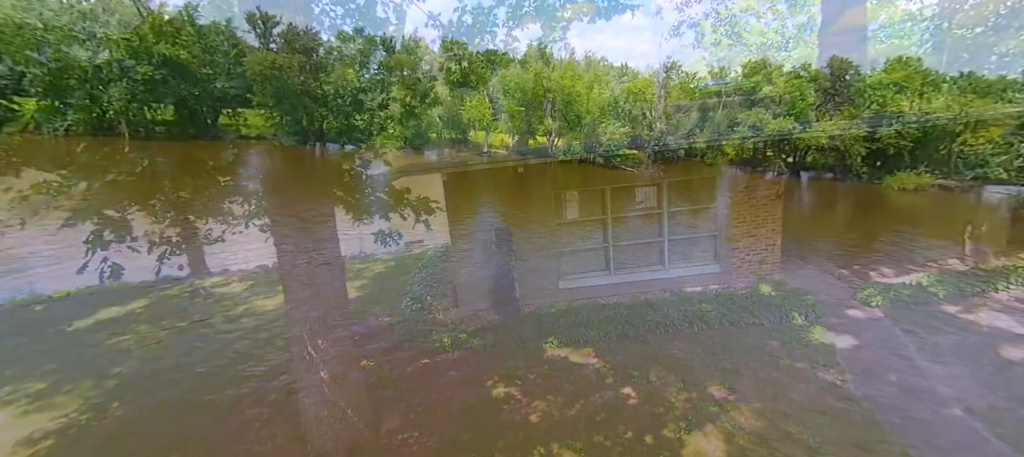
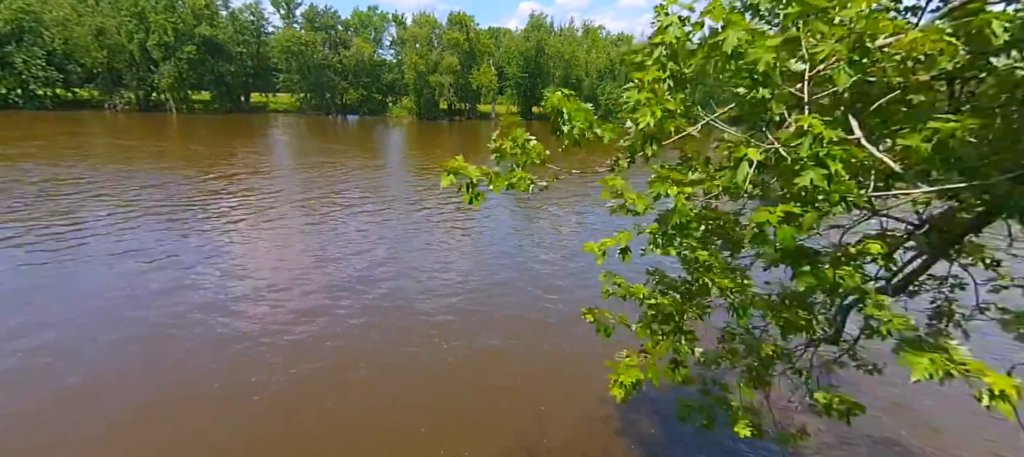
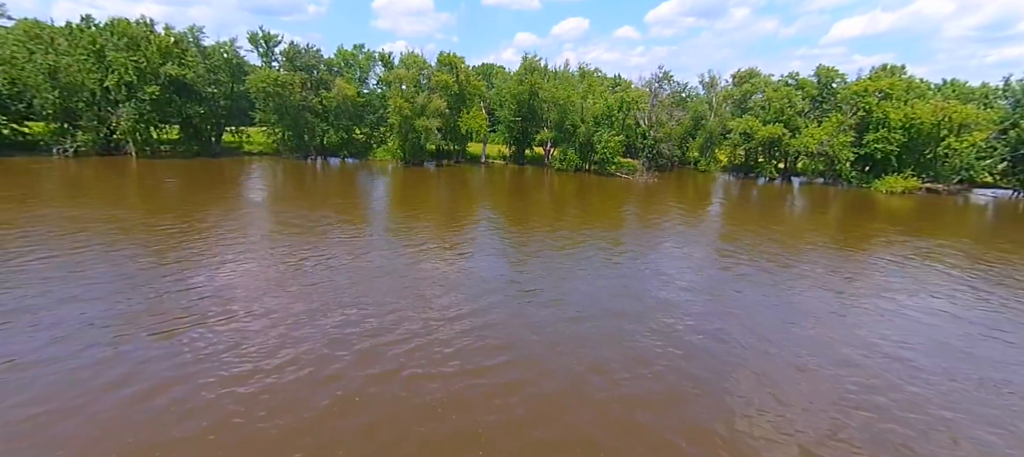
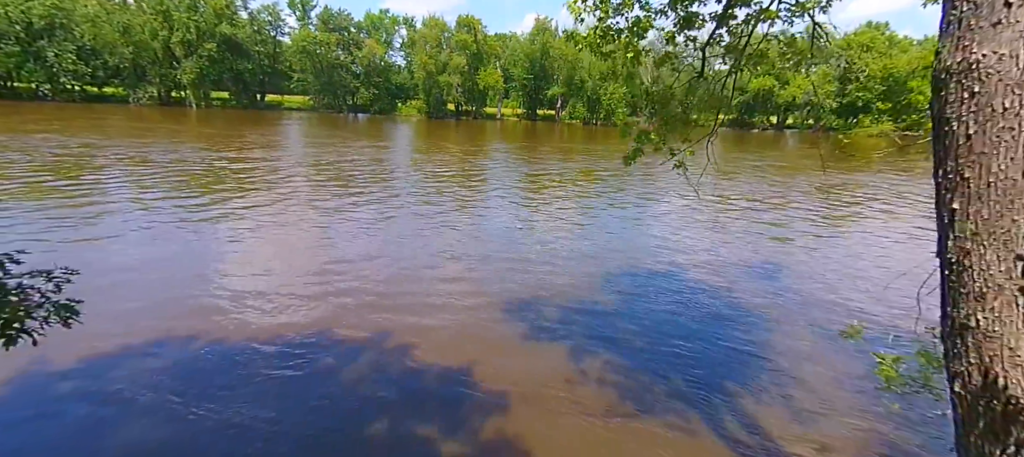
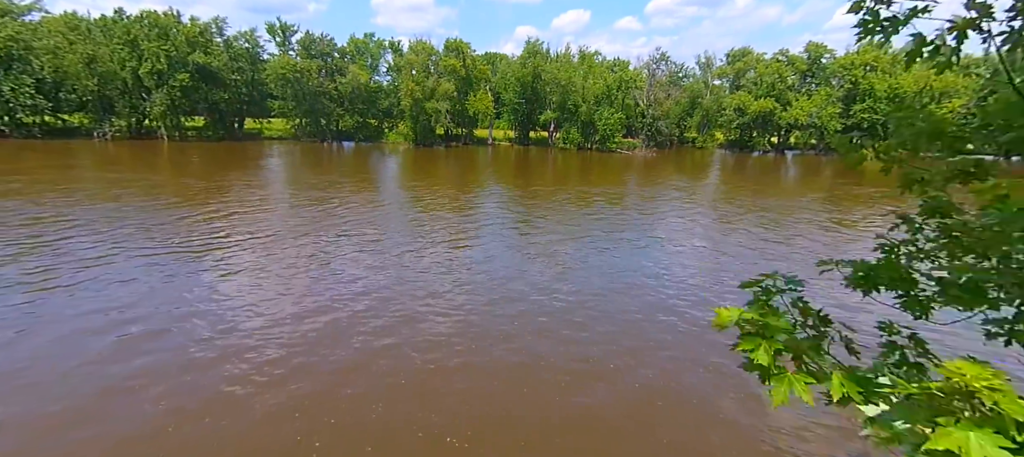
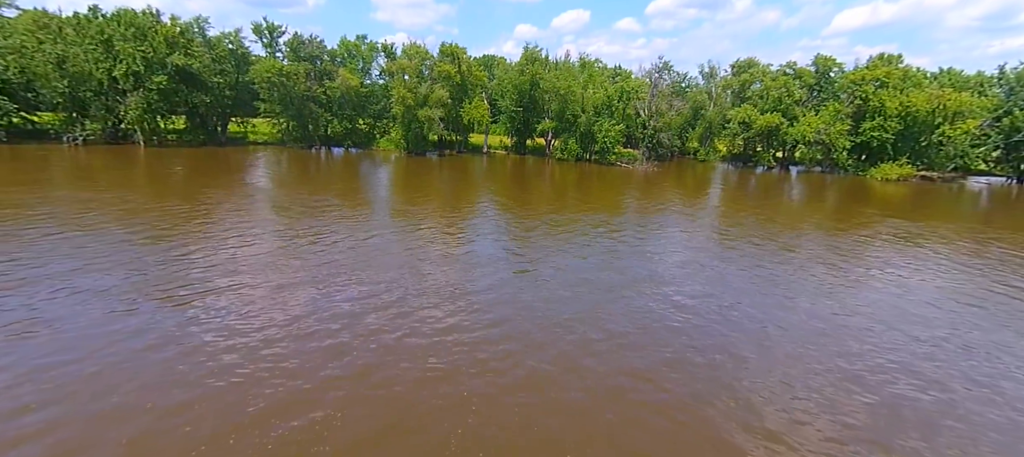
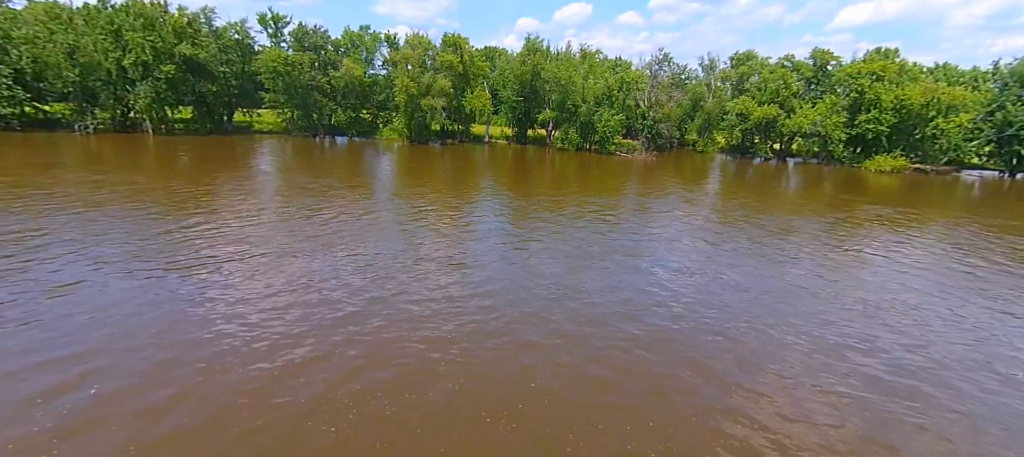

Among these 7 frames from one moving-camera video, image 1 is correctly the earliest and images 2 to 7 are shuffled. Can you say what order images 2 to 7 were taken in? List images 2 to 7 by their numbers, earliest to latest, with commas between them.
3, 6, 7, 5, 2, 4
